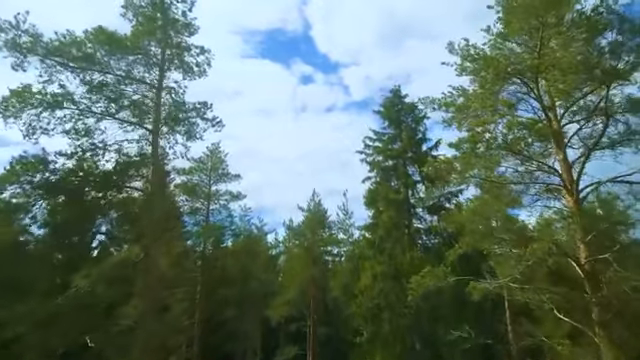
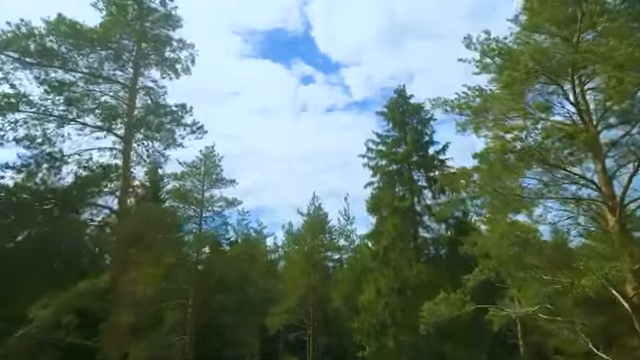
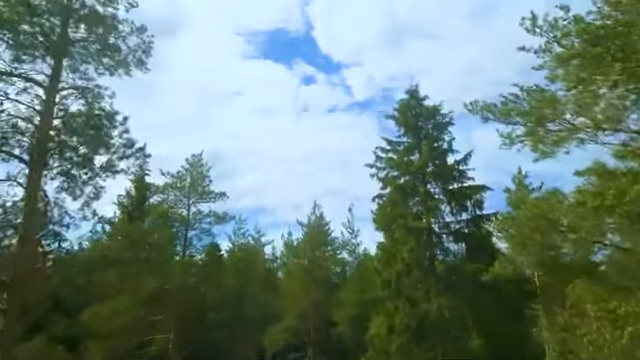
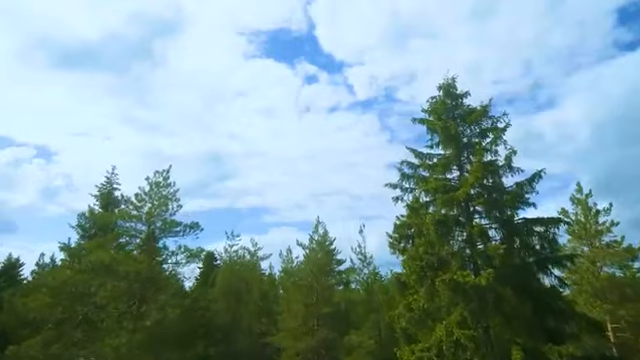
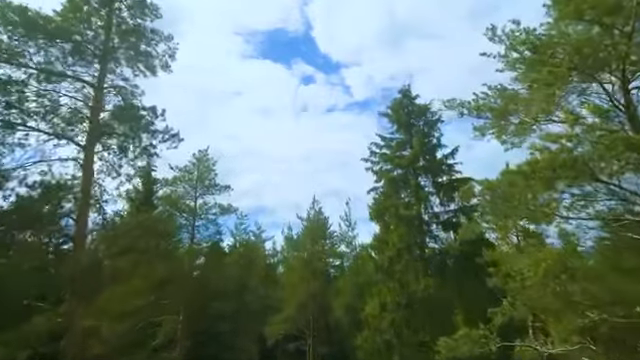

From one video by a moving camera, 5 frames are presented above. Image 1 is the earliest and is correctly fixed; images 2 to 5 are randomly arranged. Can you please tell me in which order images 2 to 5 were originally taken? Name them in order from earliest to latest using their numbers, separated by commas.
2, 5, 3, 4
